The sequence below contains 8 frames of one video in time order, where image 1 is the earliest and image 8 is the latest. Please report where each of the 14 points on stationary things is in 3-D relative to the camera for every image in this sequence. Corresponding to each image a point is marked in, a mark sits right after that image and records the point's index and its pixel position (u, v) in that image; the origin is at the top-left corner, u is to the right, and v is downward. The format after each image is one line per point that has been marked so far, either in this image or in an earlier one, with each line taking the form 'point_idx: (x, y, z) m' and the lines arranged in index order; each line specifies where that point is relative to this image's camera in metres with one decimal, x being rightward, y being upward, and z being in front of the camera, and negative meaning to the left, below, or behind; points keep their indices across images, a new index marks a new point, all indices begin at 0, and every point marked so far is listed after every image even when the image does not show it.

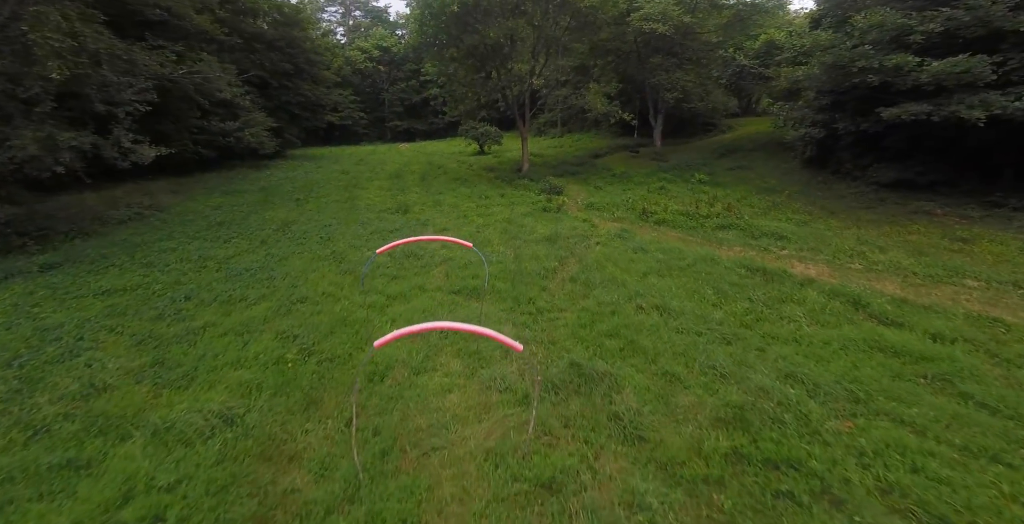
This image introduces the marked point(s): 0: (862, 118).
0: (+10.0, +4.1, +13.4) m
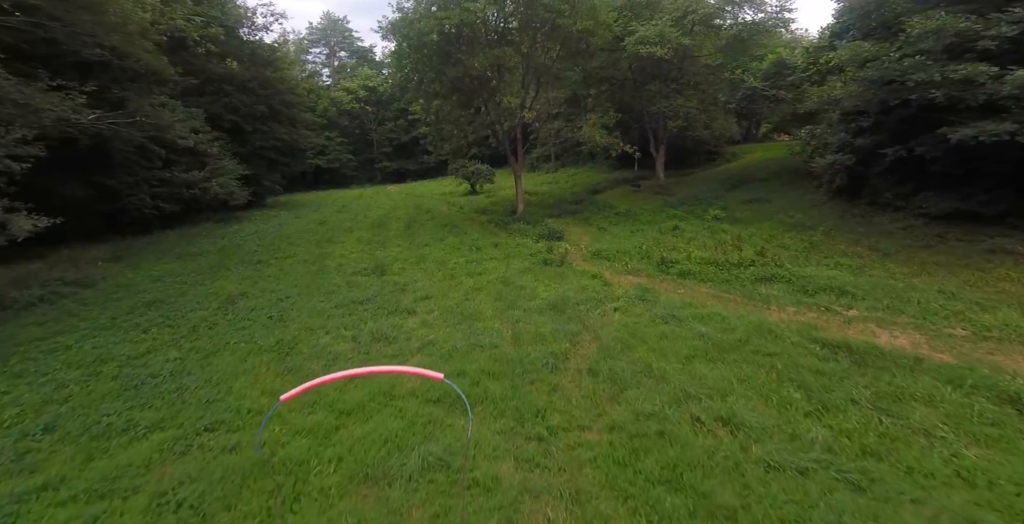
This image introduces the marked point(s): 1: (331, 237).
0: (+9.8, +2.9, +11.6) m
1: (-6.3, +0.9, +16.2) m
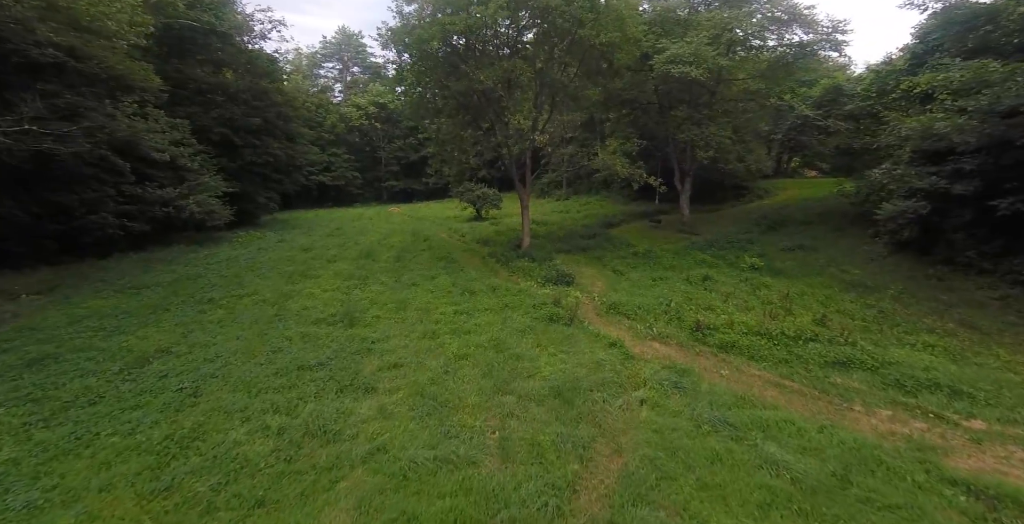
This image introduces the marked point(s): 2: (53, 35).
0: (+9.8, +1.4, +9.4) m
1: (-6.2, -0.1, +14.2) m
2: (-10.9, +5.4, +11.2) m
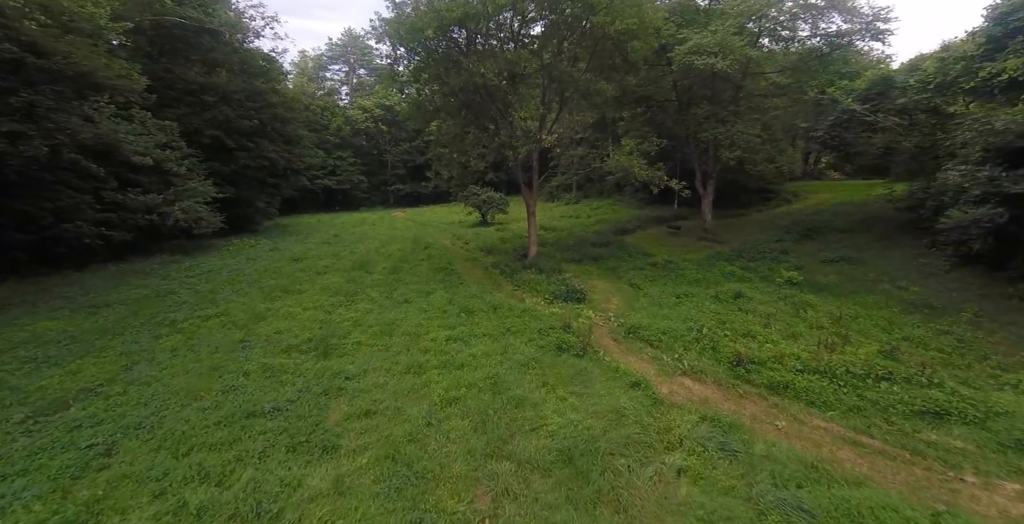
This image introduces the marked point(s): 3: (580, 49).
0: (+9.9, +1.1, +7.7) m
1: (-6.0, -0.5, +12.9) m
2: (-10.8, +5.0, +10.0) m
3: (+2.2, +6.8, +14.9) m
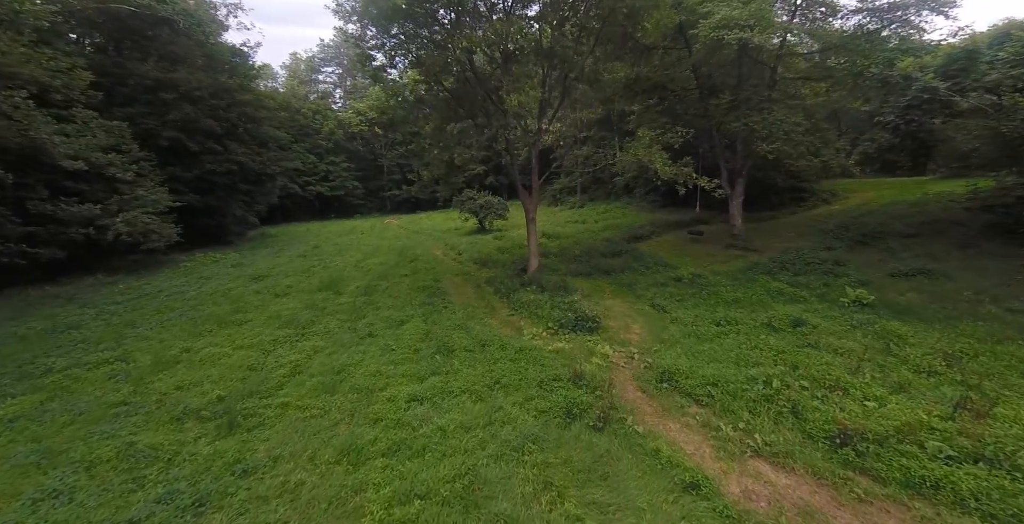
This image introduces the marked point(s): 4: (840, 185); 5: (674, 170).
0: (+9.7, +0.9, +5.3) m
1: (-6.1, -1.0, +10.5) m
2: (-11.0, +4.5, +7.8) m
3: (+2.0, +6.4, +12.6) m
4: (+12.4, +2.9, +17.8) m
5: (+3.9, +2.2, +11.2) m
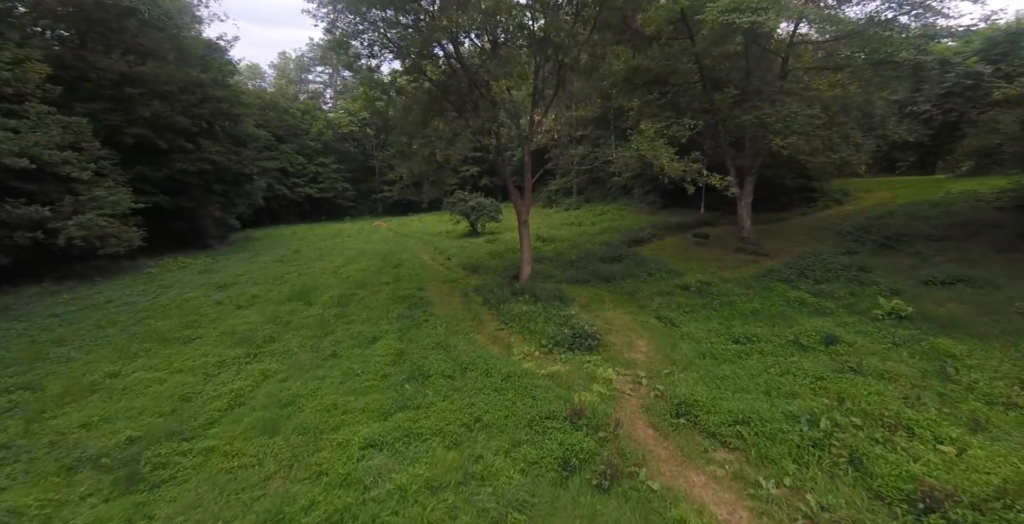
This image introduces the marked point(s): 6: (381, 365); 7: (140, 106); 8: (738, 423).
0: (+9.5, +0.8, +4.2) m
1: (-6.3, -1.1, +9.3) m
2: (-11.2, +4.4, +6.6) m
3: (+1.7, +6.2, +11.5) m
4: (+12.2, +2.7, +16.8) m
5: (+3.7, +2.1, +10.1) m
6: (-1.9, -1.5, +6.8) m
7: (-12.8, +5.4, +16.2) m
8: (+2.4, -1.7, +5.1) m
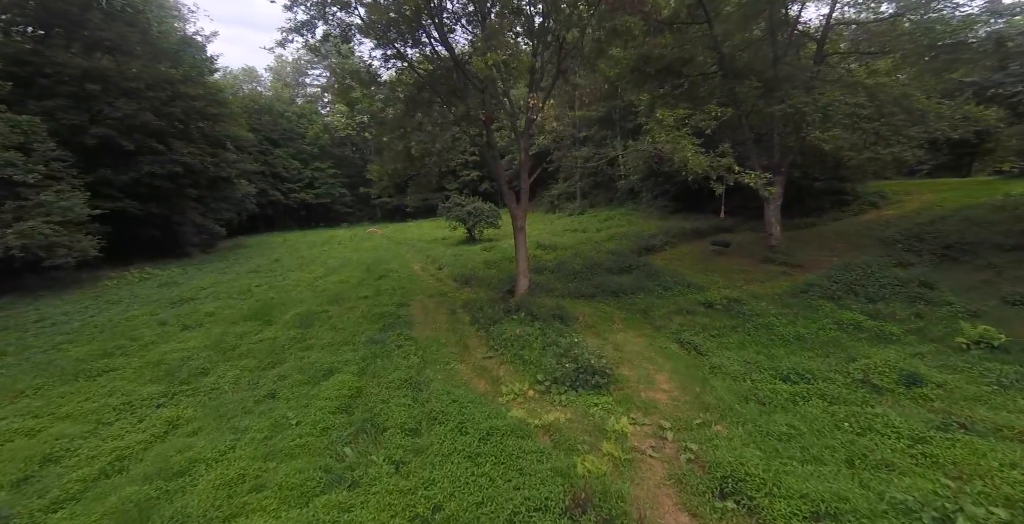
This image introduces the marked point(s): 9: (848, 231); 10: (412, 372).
0: (+9.3, +0.7, +2.5) m
1: (-6.5, -1.3, +7.8) m
2: (-11.3, +4.2, +5.2) m
3: (+1.6, +5.9, +10.1) m
4: (+12.1, +2.4, +15.1) m
5: (+3.5, +1.8, +8.5) m
6: (-2.1, -1.7, +5.2) m
7: (-12.8, +5.0, +14.8) m
8: (+2.2, -1.9, +3.5) m
9: (+8.9, +0.8, +12.3) m
10: (-1.4, -1.5, +6.6) m
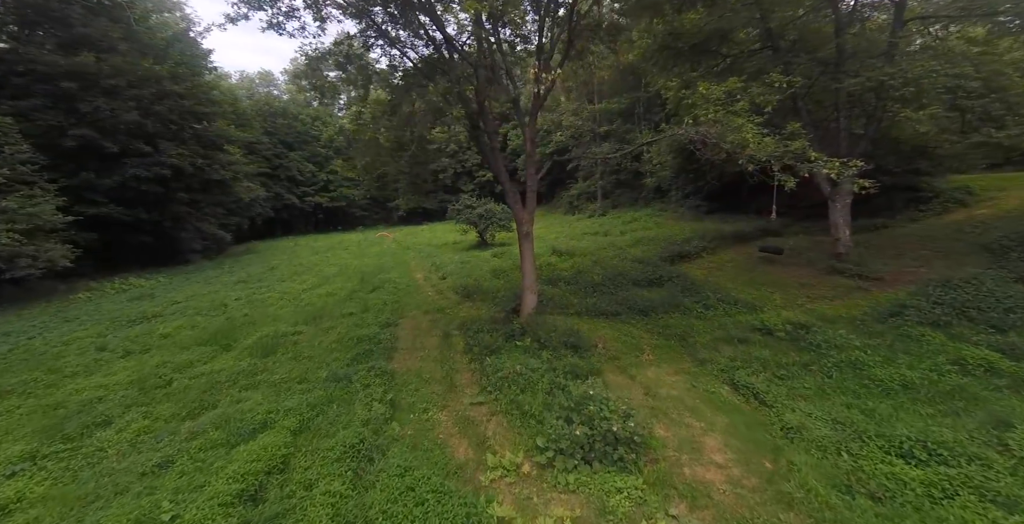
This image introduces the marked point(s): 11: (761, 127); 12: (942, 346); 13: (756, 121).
0: (+9.0, +0.6, +0.3) m
1: (-6.5, -1.6, +6.3) m
2: (-11.5, +4.0, +4.1) m
3: (+1.7, +5.7, +8.3) m
4: (+12.5, +2.1, +12.7) m
5: (+3.6, +1.6, +6.6) m
6: (-2.2, -1.8, +3.5) m
7: (-12.4, +4.8, +13.8) m
8: (+2.0, -2.0, +1.6) m
9: (+9.1, +0.5, +10.0) m
10: (-1.5, -1.7, +4.9) m
11: (+3.5, +2.0, +6.9) m
12: (+5.3, -1.0, +5.8) m
13: (+3.5, +2.2, +7.3) m
